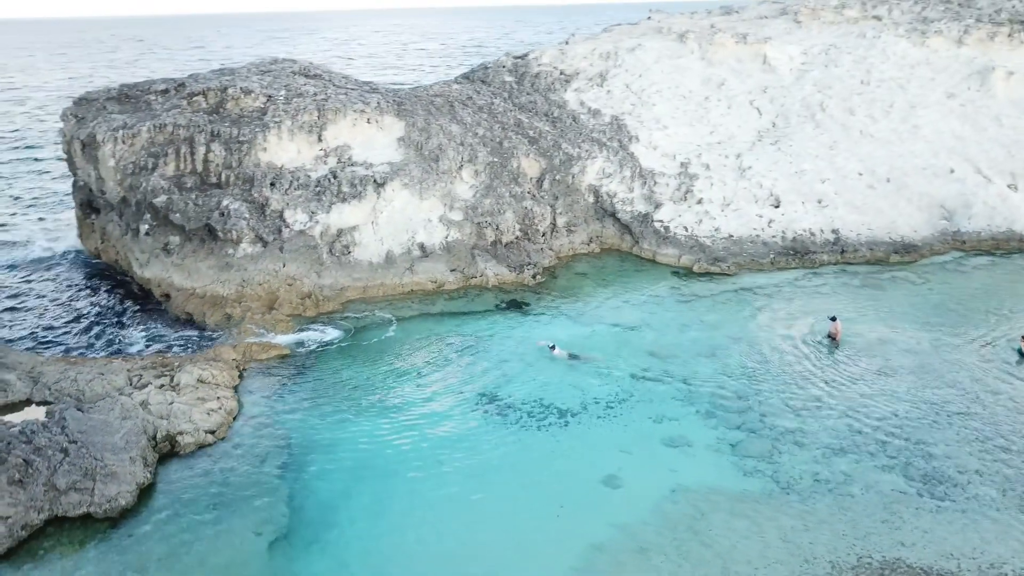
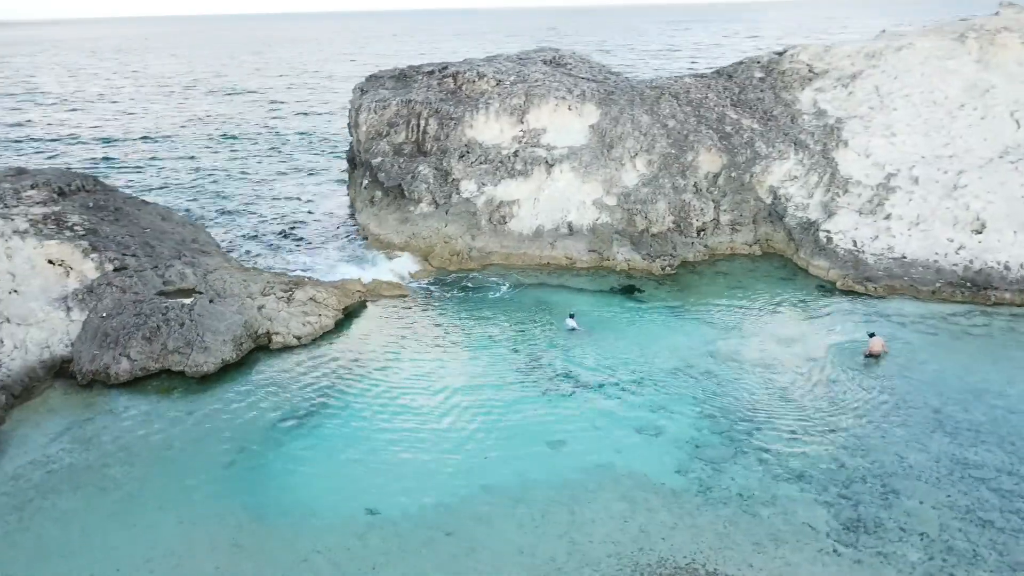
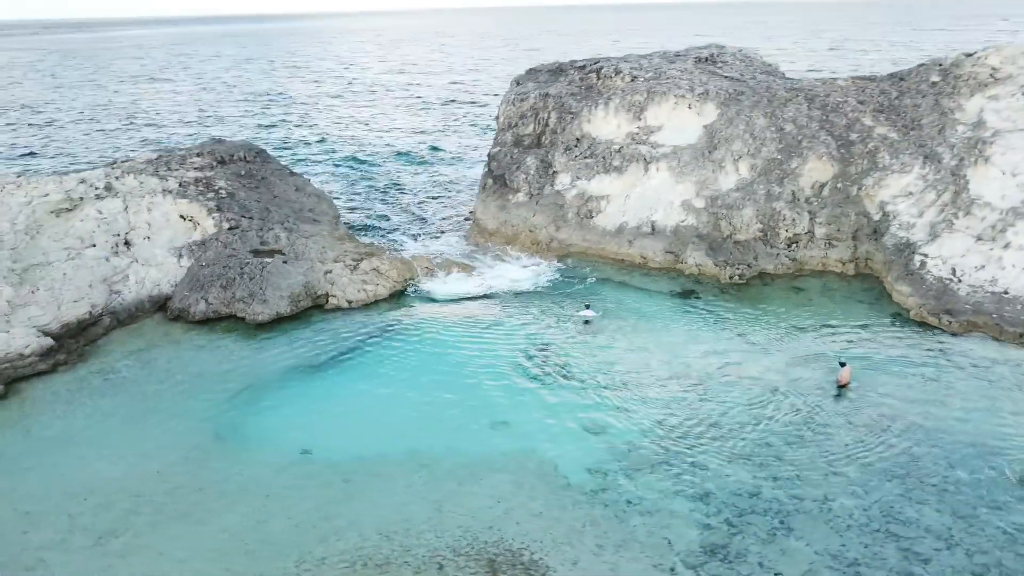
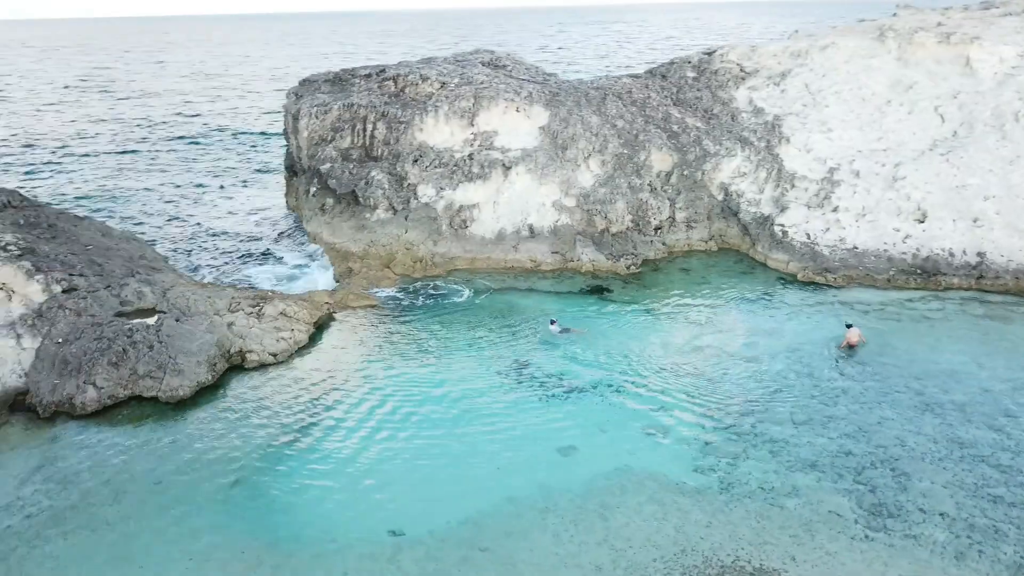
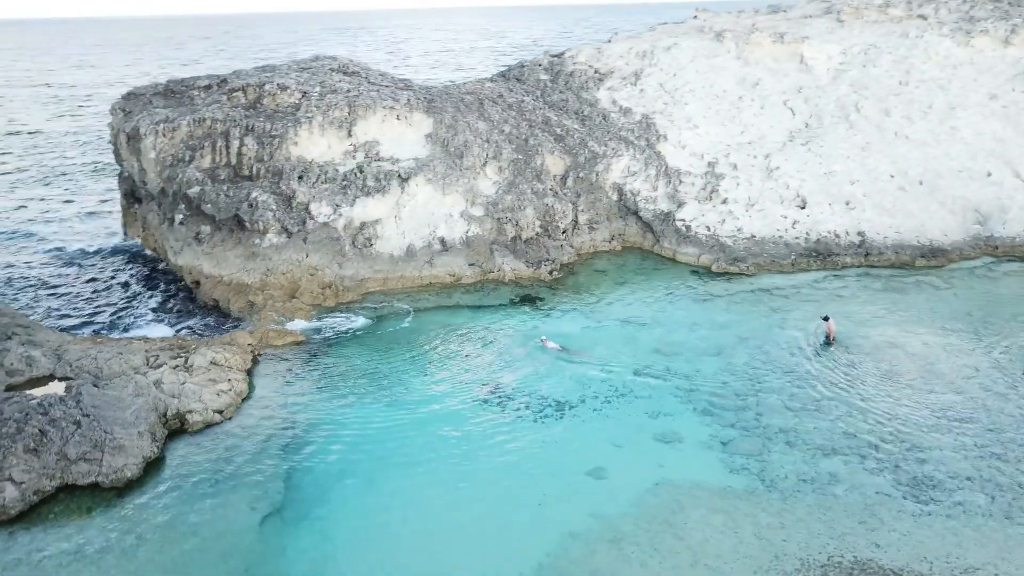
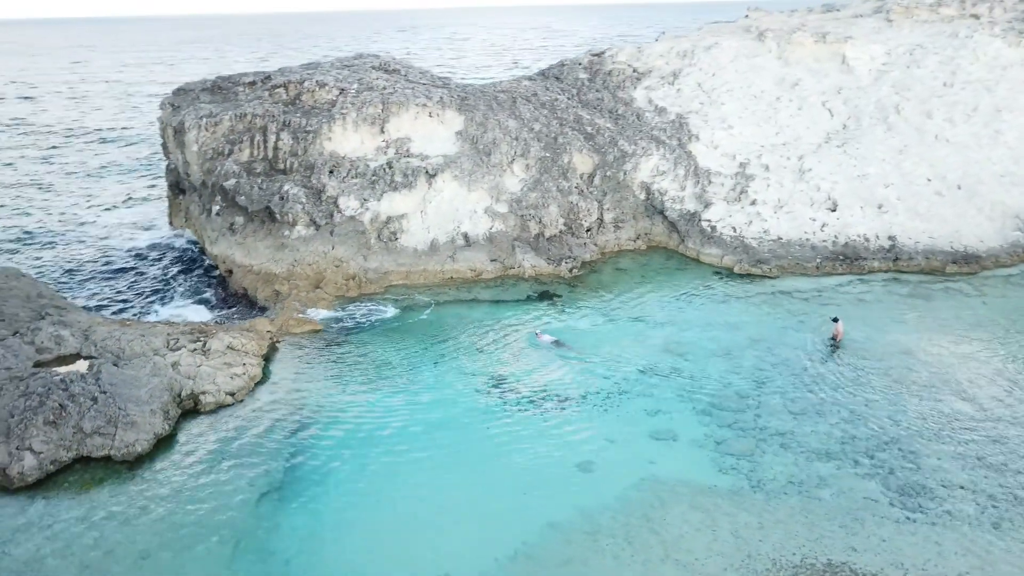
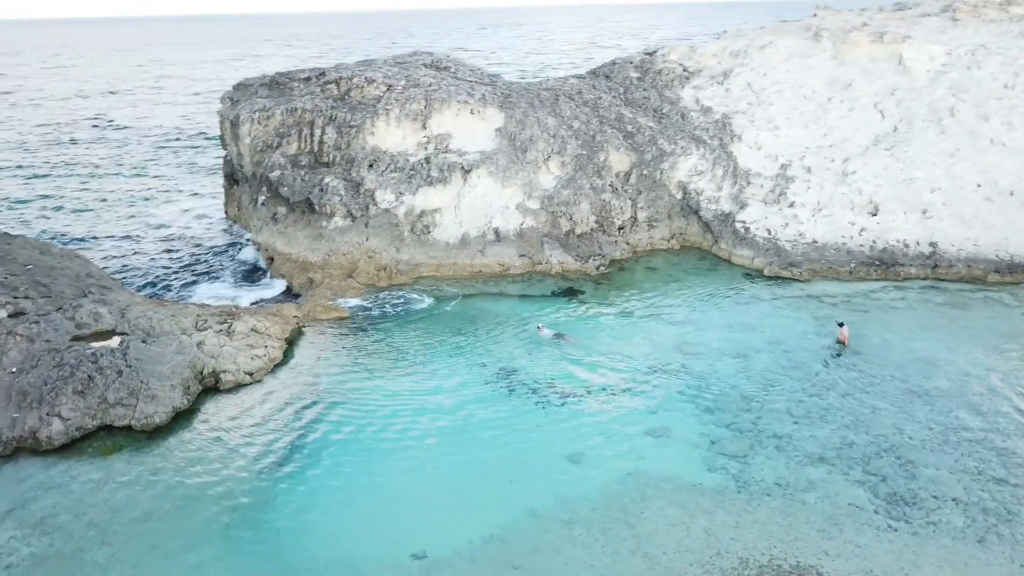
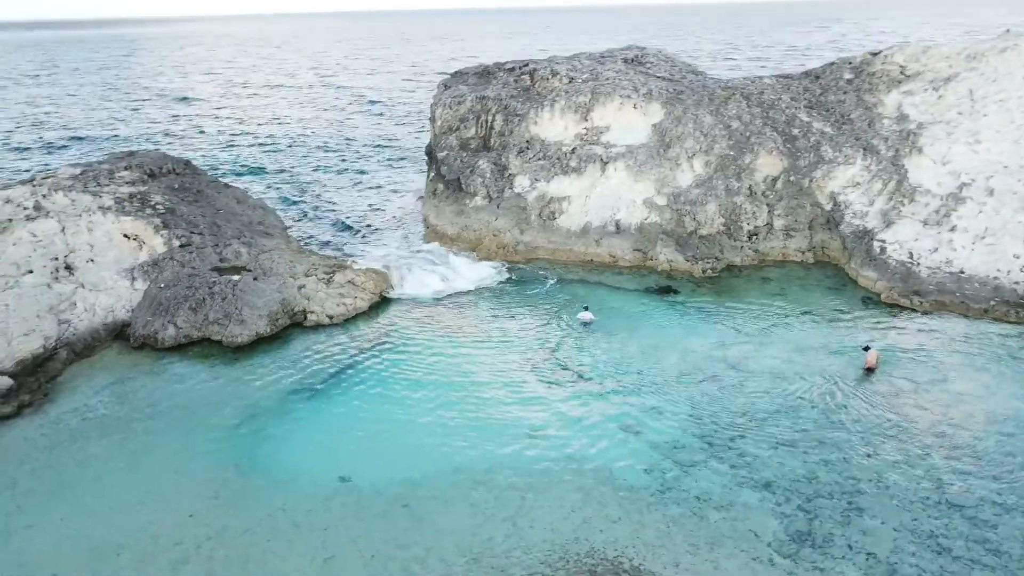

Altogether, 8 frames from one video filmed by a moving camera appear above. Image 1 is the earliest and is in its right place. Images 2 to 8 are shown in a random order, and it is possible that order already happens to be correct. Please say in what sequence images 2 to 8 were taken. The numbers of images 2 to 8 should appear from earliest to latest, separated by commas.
5, 6, 7, 4, 2, 8, 3
